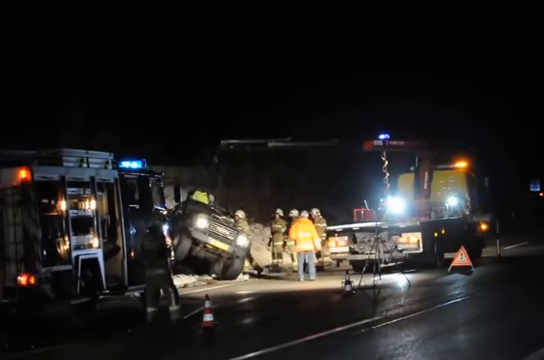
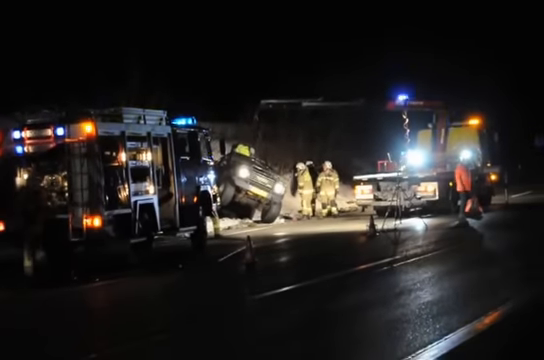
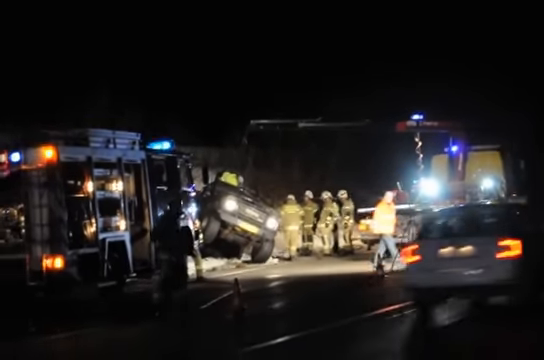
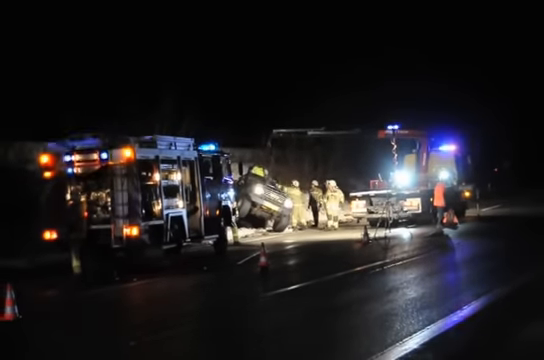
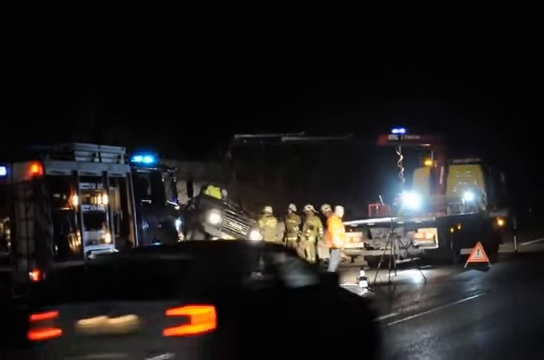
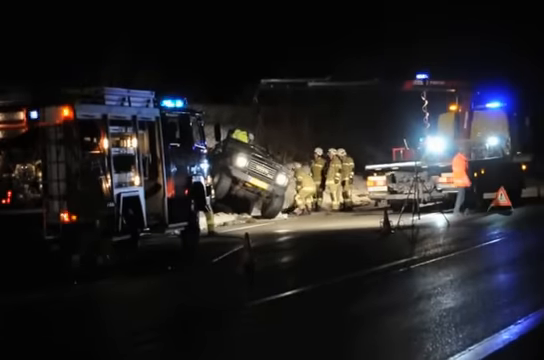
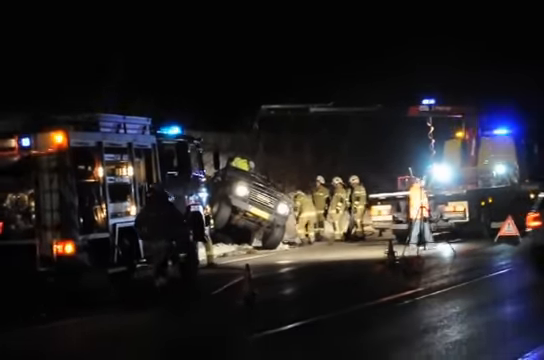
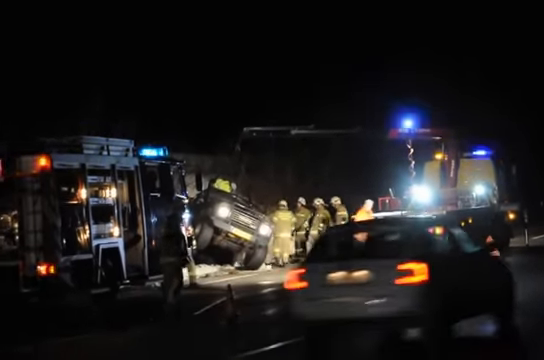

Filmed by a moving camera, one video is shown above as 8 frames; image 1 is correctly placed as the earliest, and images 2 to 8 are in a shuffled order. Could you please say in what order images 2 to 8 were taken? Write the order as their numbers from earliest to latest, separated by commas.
5, 8, 3, 7, 6, 2, 4
